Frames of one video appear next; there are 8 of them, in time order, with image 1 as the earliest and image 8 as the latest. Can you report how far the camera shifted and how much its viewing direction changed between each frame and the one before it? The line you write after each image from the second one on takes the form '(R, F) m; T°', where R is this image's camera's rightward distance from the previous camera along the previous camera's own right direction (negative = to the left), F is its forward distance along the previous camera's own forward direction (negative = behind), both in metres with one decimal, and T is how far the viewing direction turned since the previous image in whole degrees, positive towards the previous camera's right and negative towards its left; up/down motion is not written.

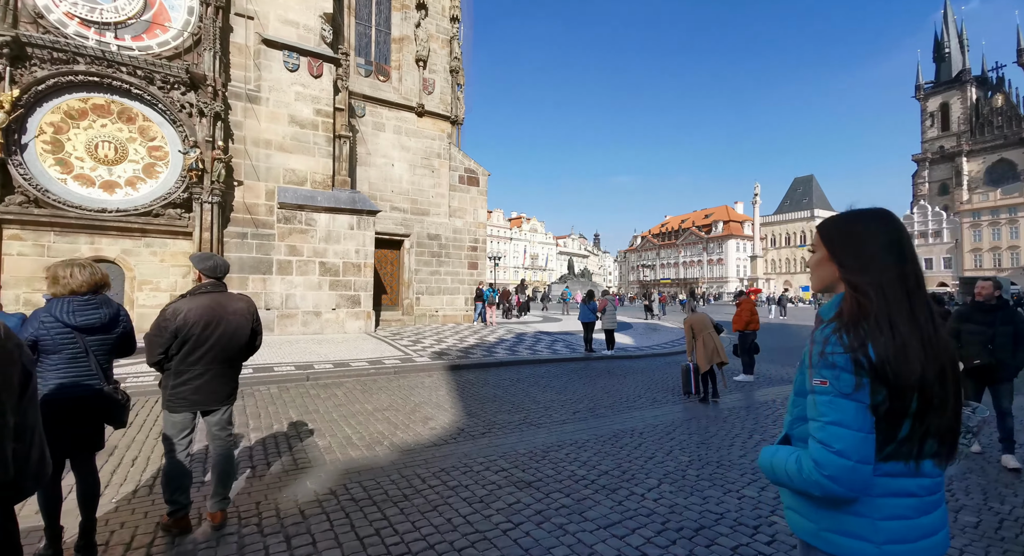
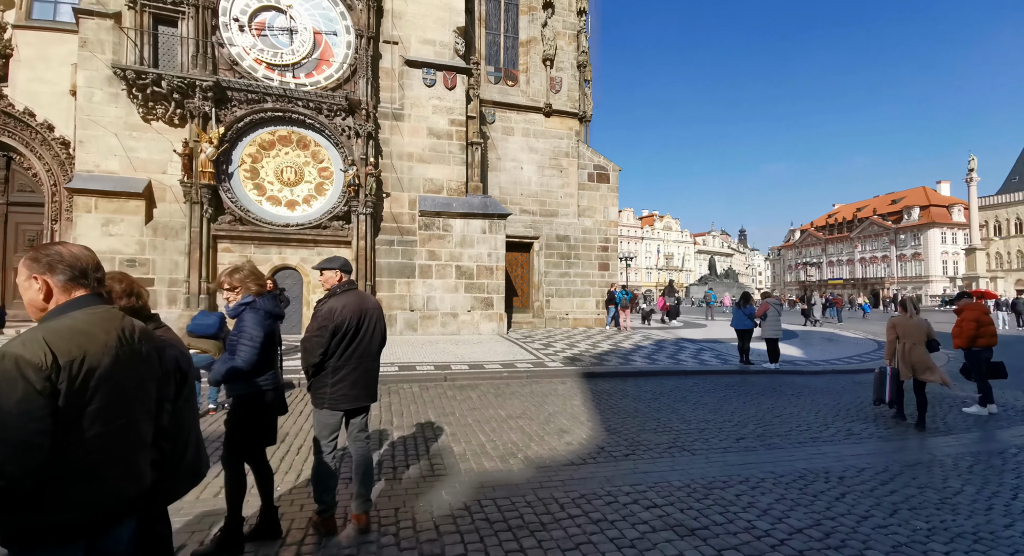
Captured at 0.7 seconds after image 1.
(-0.1, +0.3) m; -15°
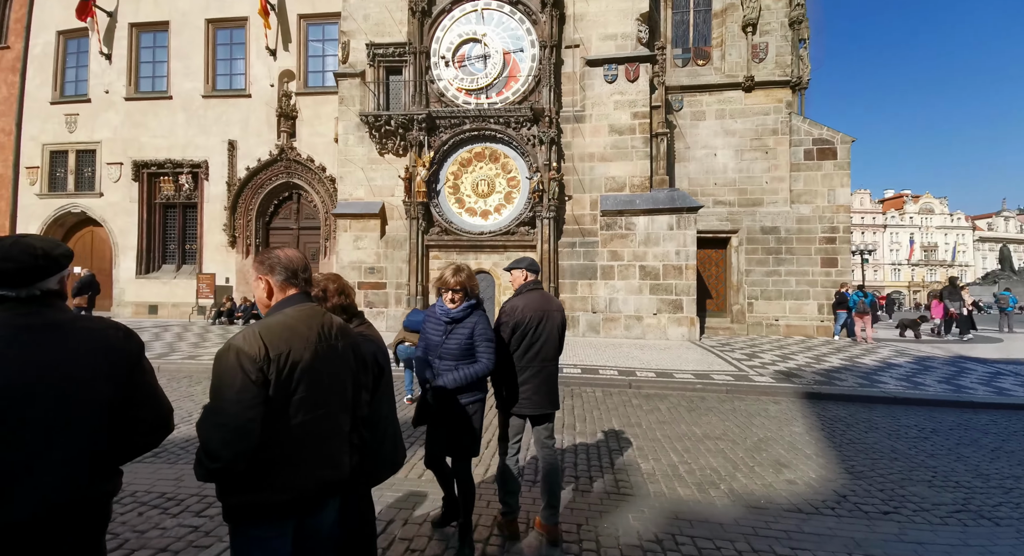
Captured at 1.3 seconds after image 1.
(-0.1, +0.4) m; -21°
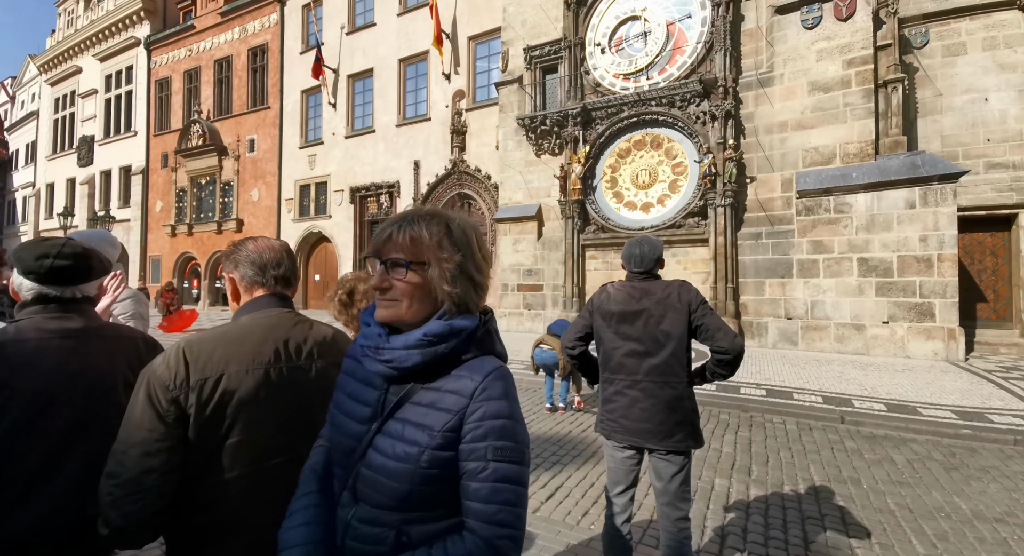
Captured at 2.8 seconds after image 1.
(+0.5, +1.1) m; -21°
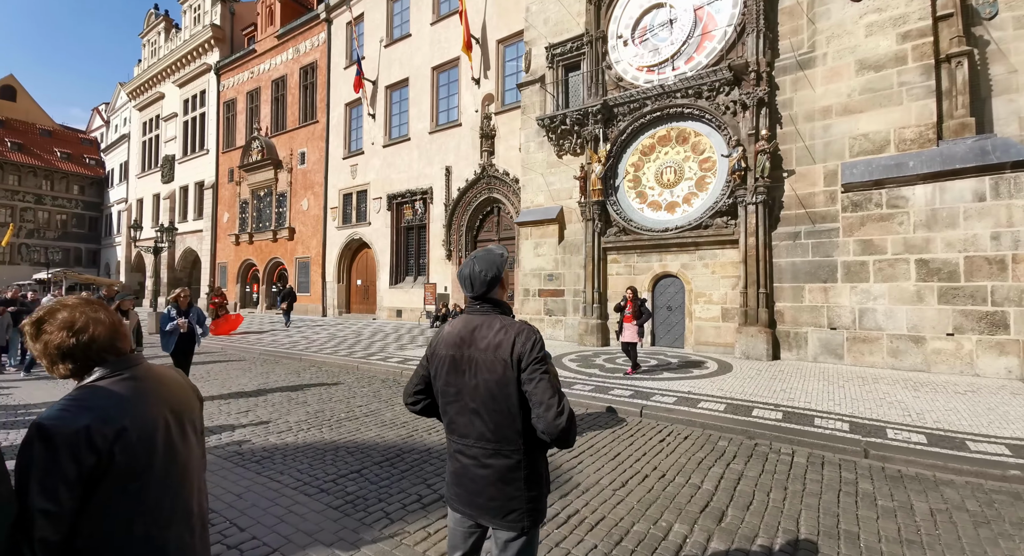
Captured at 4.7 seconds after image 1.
(+1.1, +0.5) m; -7°
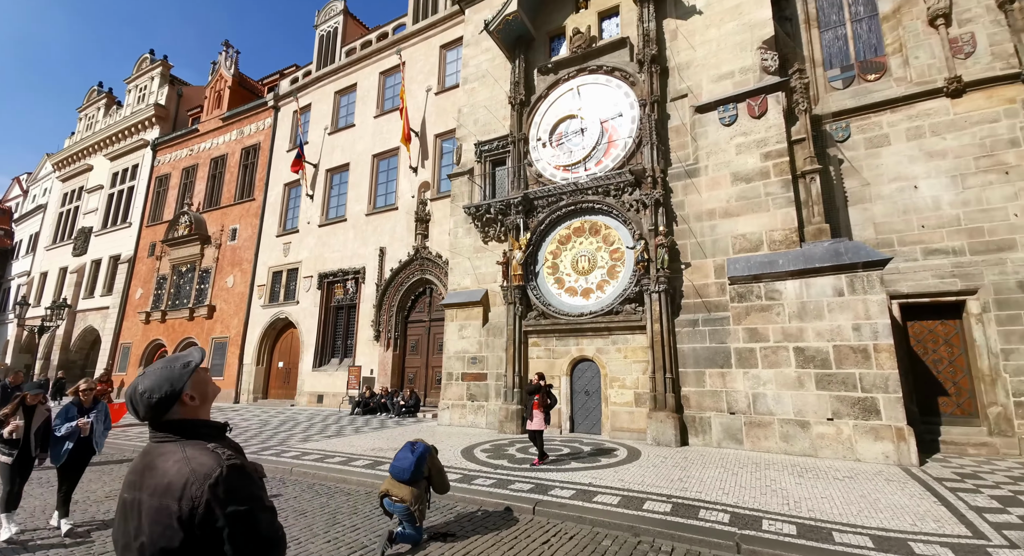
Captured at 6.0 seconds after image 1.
(+0.7, -0.1) m; +6°
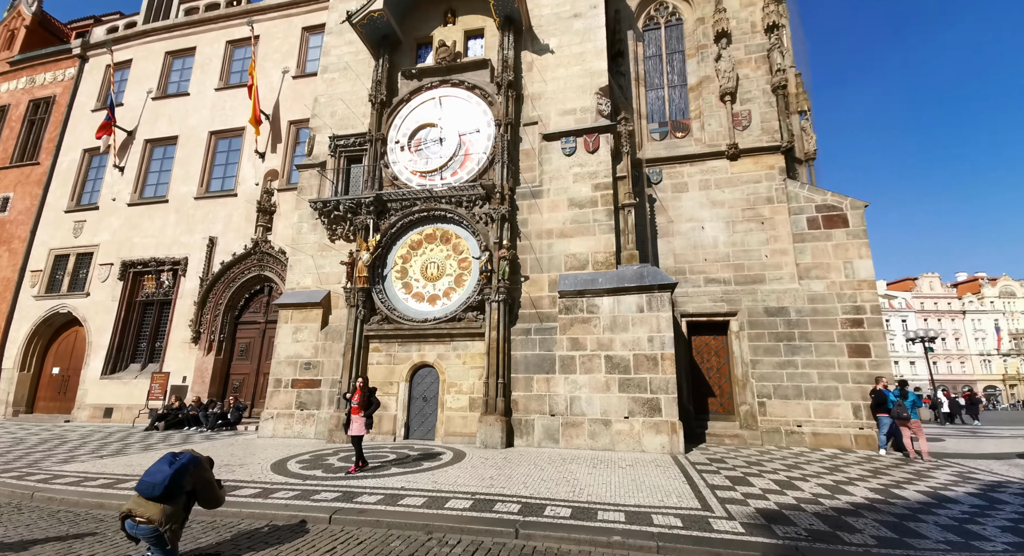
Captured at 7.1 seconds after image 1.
(+0.3, -0.3) m; +16°
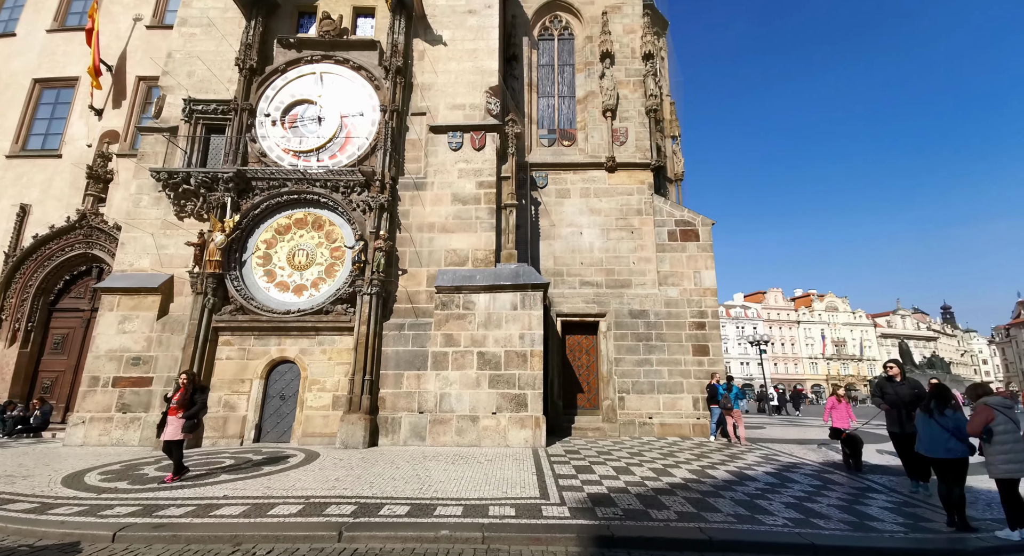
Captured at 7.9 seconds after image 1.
(+0.3, +0.2) m; +13°
